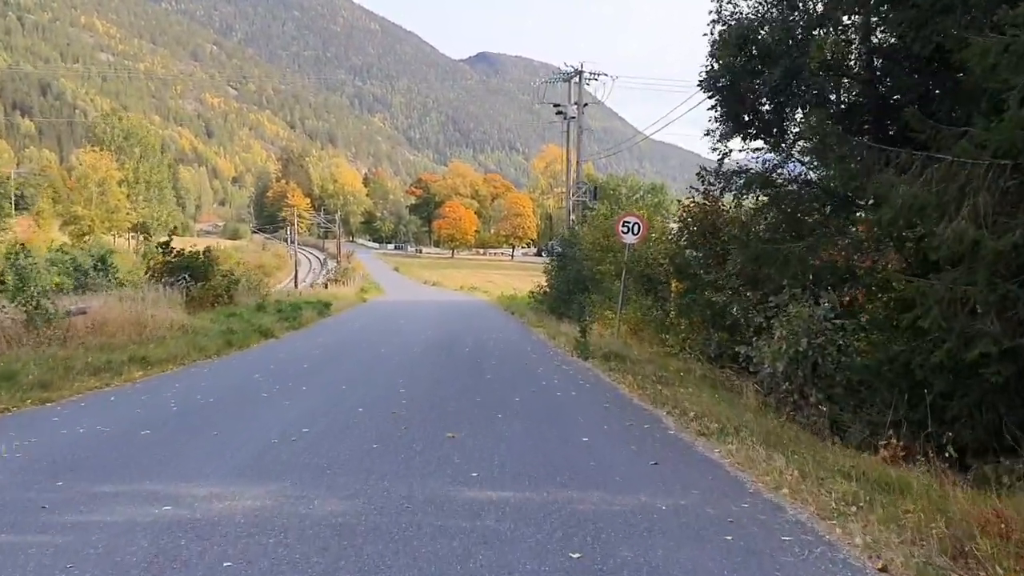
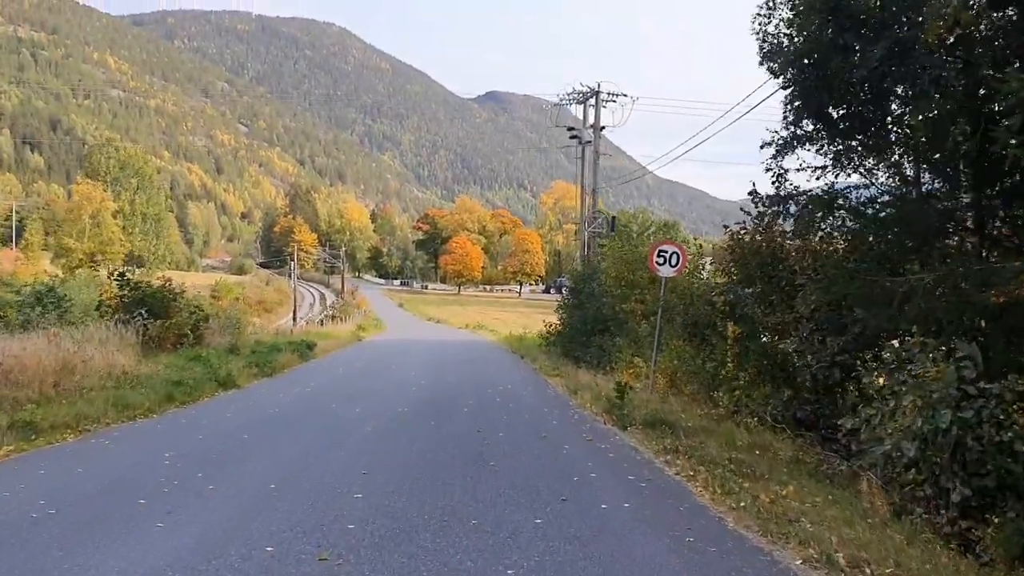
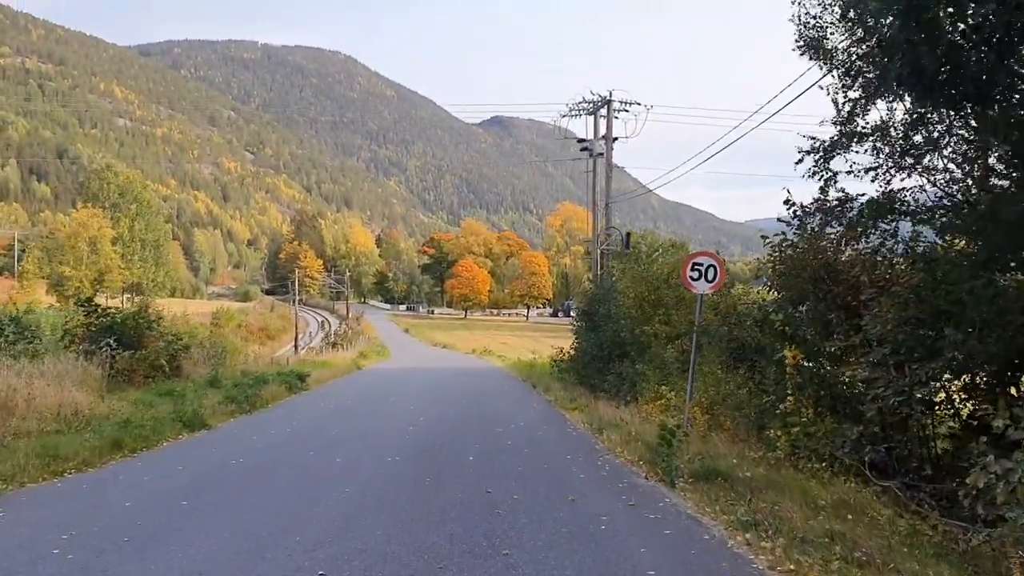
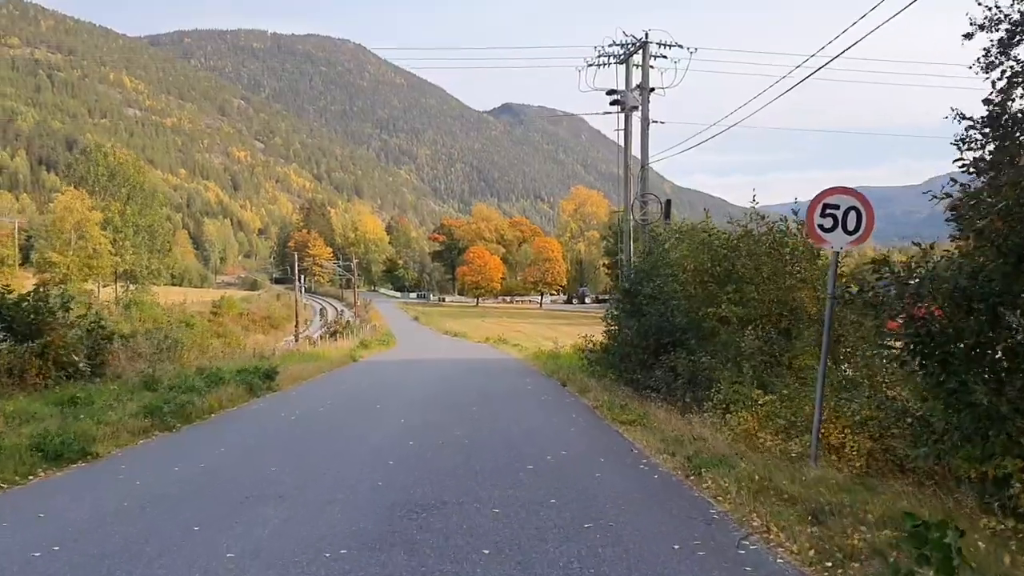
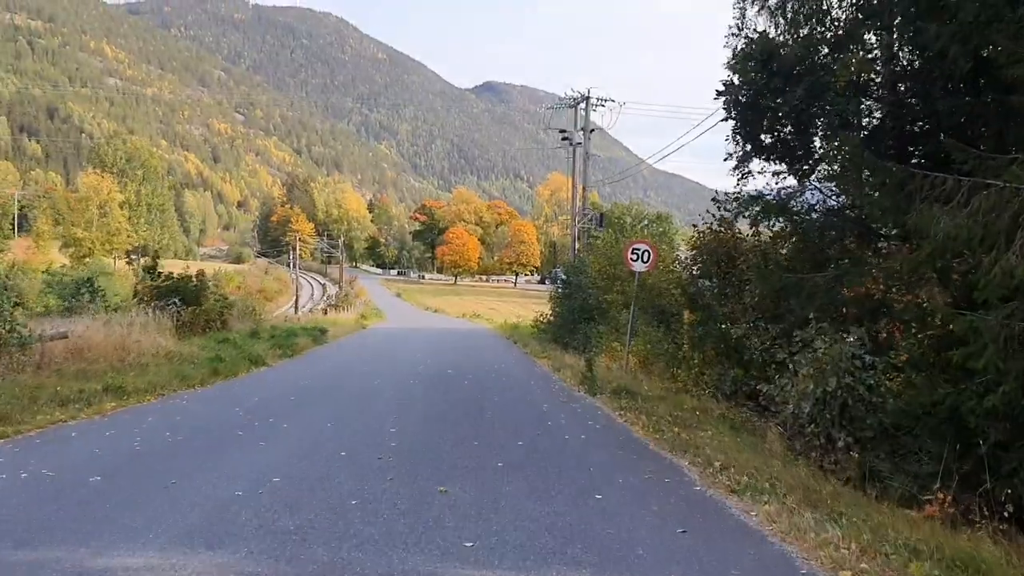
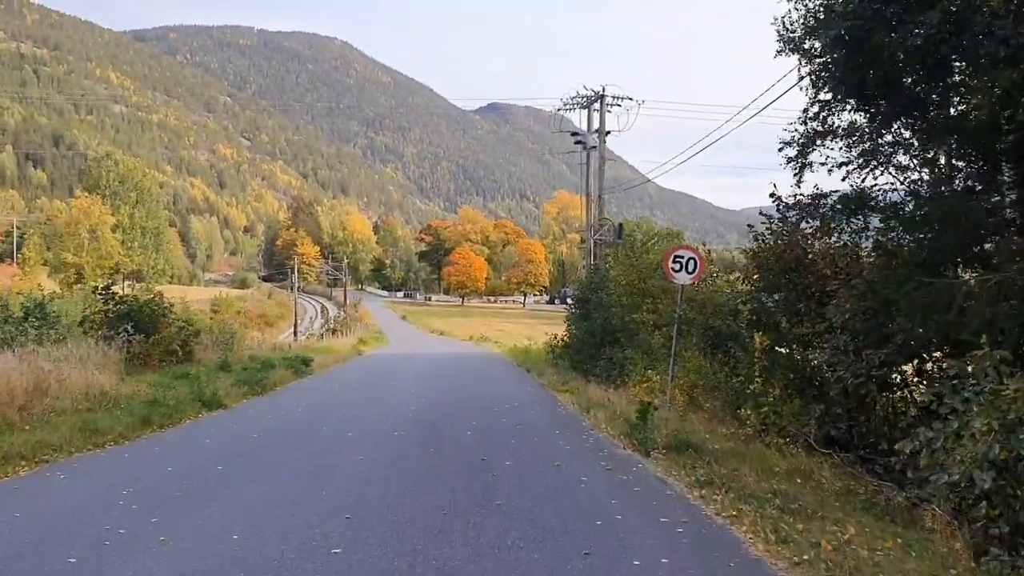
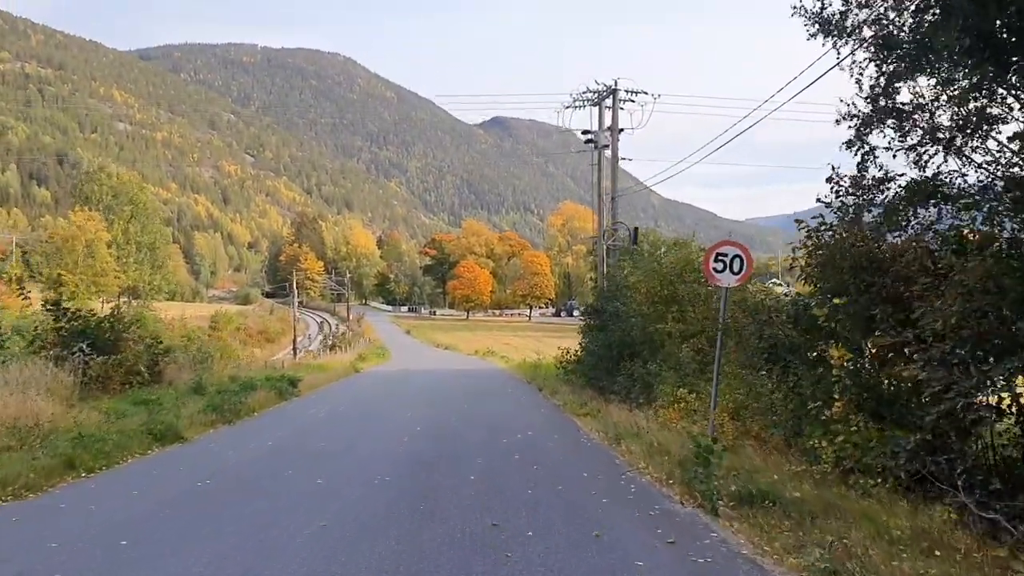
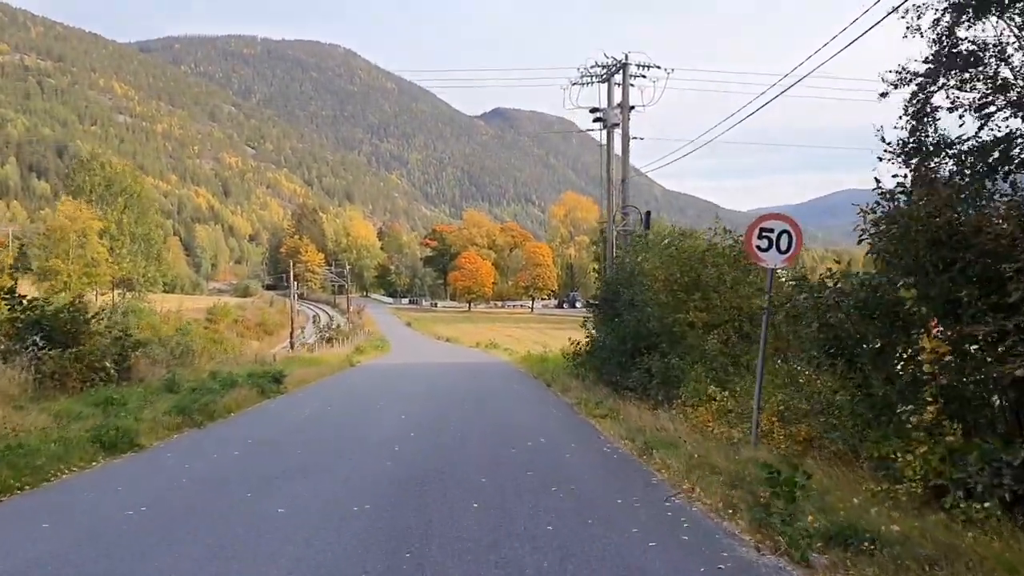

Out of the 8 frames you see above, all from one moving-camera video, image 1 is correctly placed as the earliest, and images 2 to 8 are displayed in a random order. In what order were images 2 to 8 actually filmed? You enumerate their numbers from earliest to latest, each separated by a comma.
5, 2, 6, 3, 7, 8, 4
